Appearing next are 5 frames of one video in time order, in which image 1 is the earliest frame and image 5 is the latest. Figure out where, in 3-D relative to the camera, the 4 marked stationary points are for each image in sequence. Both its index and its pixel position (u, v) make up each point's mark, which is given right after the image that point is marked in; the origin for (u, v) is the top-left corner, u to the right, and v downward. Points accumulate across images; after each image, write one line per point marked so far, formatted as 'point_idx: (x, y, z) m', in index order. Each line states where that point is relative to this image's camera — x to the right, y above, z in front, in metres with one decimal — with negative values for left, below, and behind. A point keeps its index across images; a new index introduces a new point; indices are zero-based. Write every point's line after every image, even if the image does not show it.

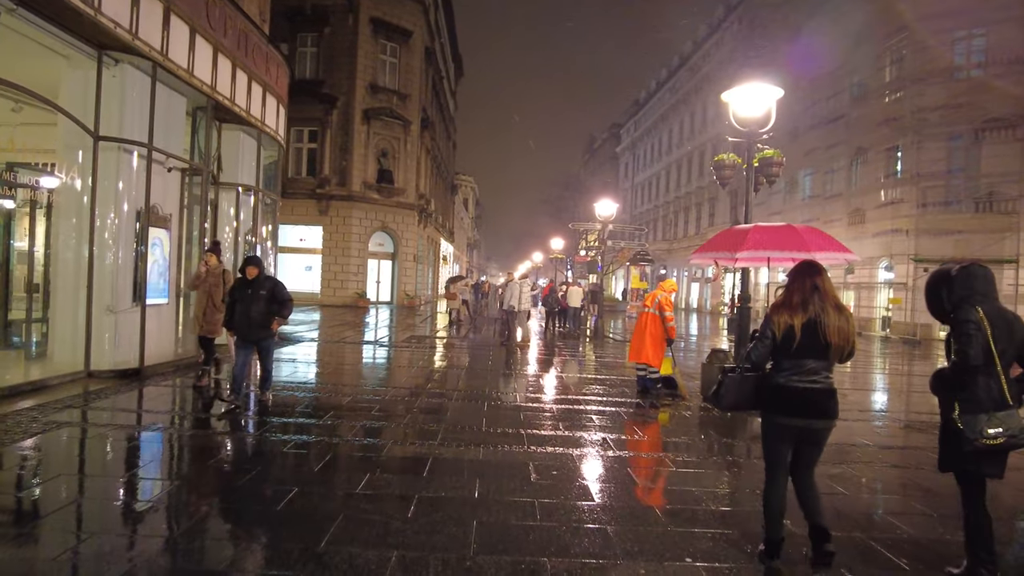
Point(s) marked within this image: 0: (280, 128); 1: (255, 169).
0: (-4.4, +3.1, +12.4) m
1: (-4.5, +2.1, +11.5) m
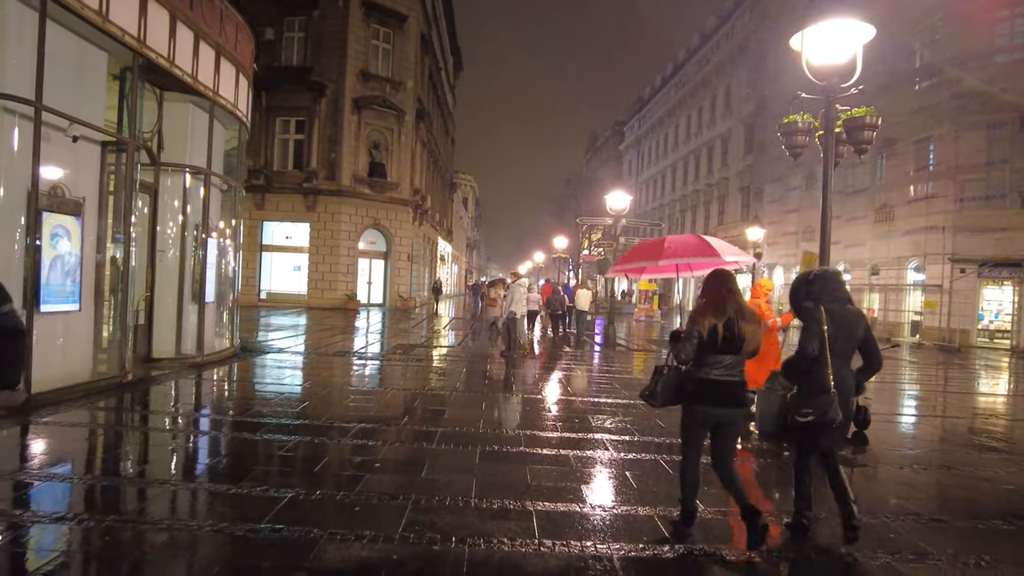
0: (-4.4, +3.0, +10.6) m
1: (-4.5, +2.1, +9.6) m
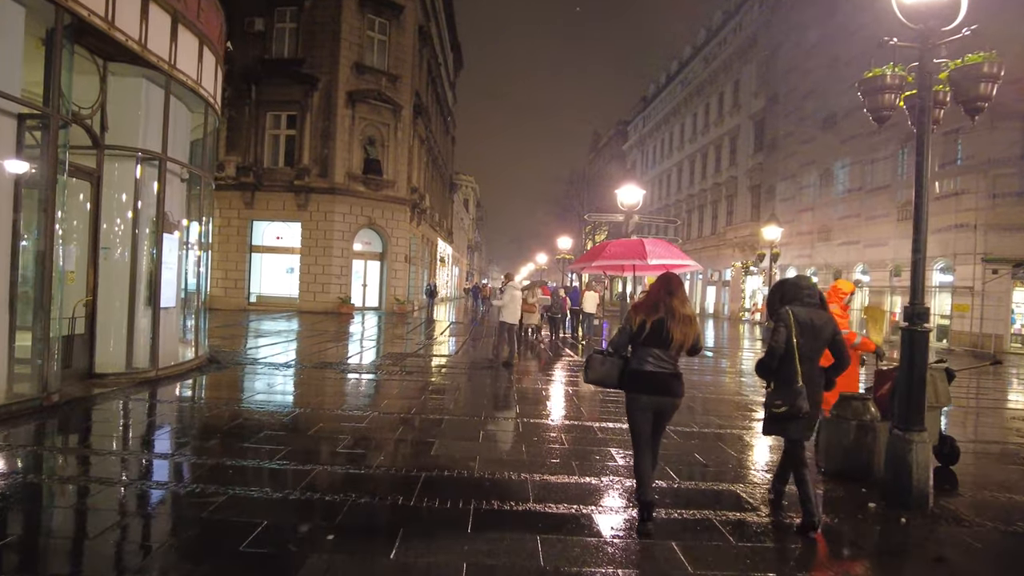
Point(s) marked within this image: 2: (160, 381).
0: (-4.4, +3.0, +9.3) m
1: (-4.5, +2.0, +8.4) m
2: (-4.4, -1.2, +8.2) m
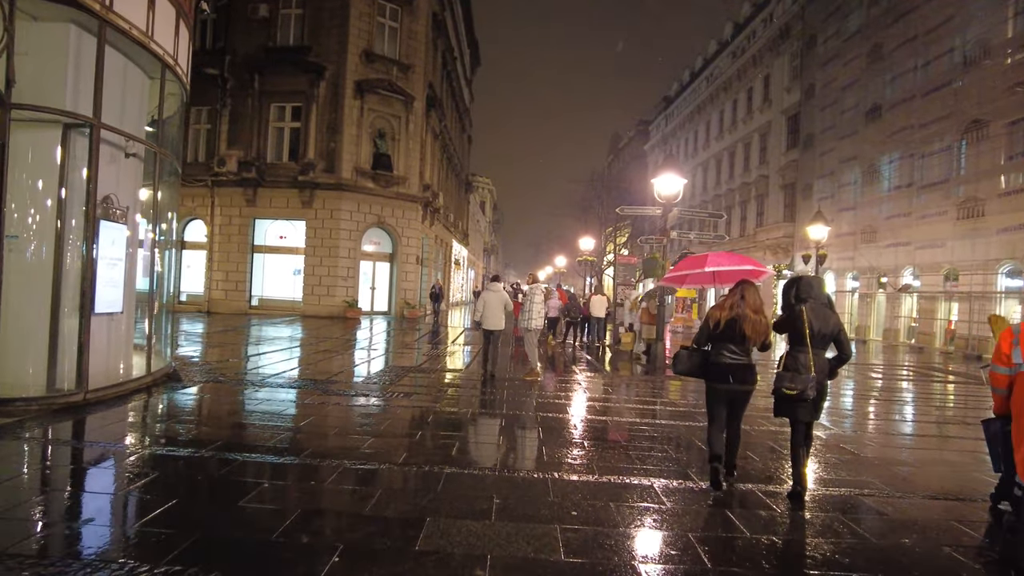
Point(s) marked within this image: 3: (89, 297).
0: (-4.1, +3.0, +7.7) m
1: (-4.2, +2.0, +6.7) m
2: (-4.1, -1.2, +6.4) m
3: (-4.3, -0.1, +6.6) m
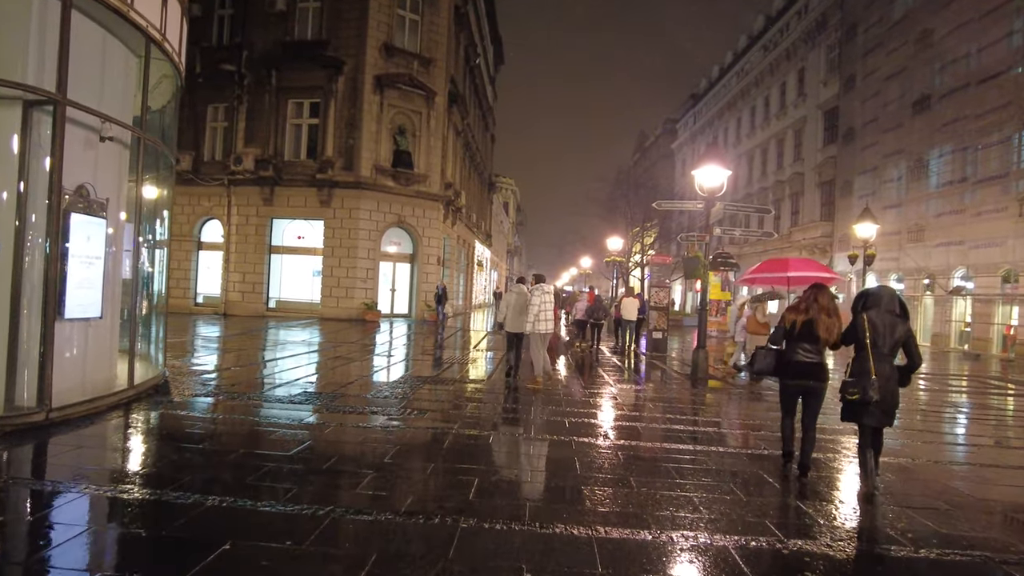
0: (-3.8, +2.9, +6.8) m
1: (-3.9, +2.0, +5.8) m
2: (-3.9, -1.2, +5.6) m
3: (-4.0, -0.1, +5.8) m
